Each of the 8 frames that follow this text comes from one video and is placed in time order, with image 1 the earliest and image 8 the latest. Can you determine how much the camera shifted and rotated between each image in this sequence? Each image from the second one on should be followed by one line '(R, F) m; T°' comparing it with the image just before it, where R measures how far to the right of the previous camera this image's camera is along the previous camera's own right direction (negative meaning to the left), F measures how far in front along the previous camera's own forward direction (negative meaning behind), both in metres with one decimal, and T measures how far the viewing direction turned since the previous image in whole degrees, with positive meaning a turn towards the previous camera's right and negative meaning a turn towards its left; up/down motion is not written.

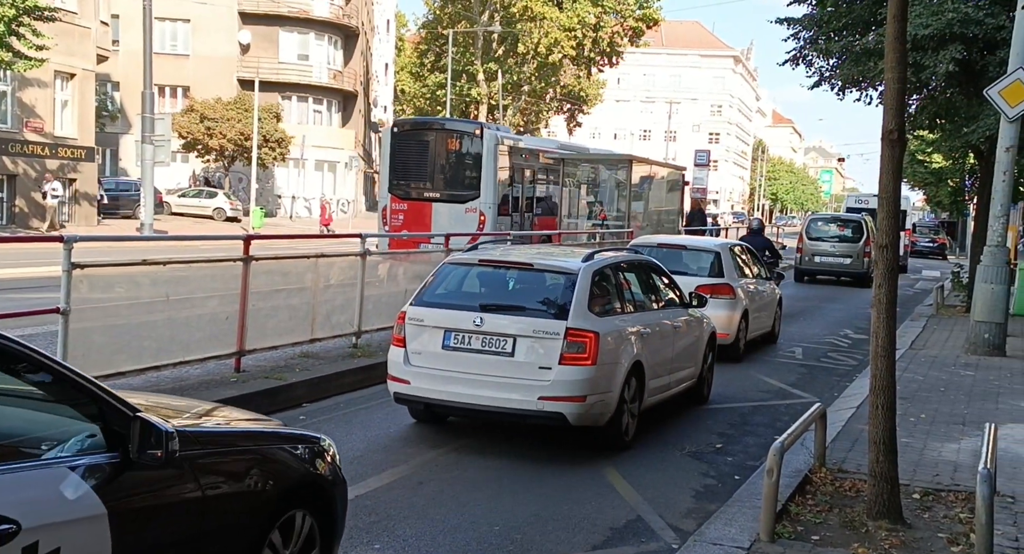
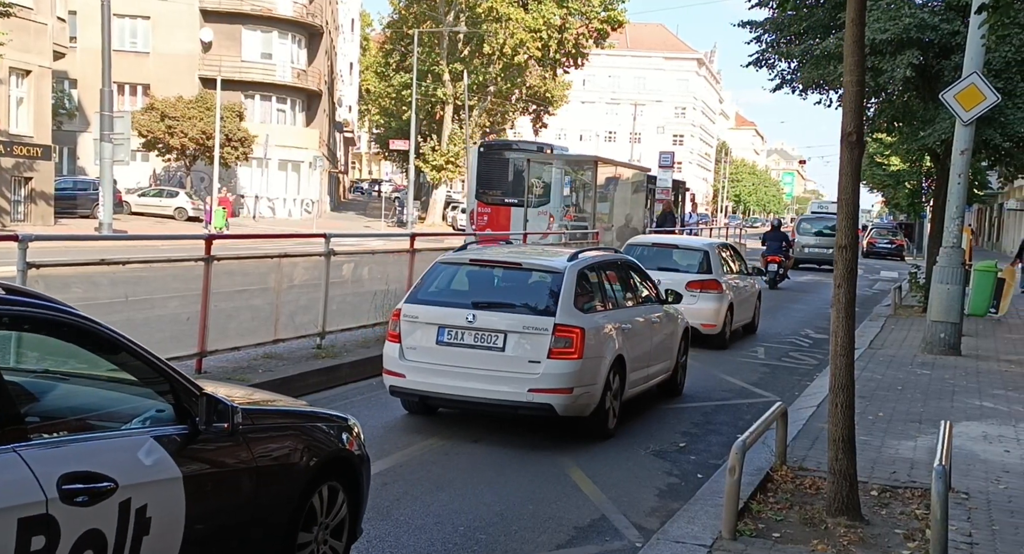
(0.0, -0.1) m; +2°
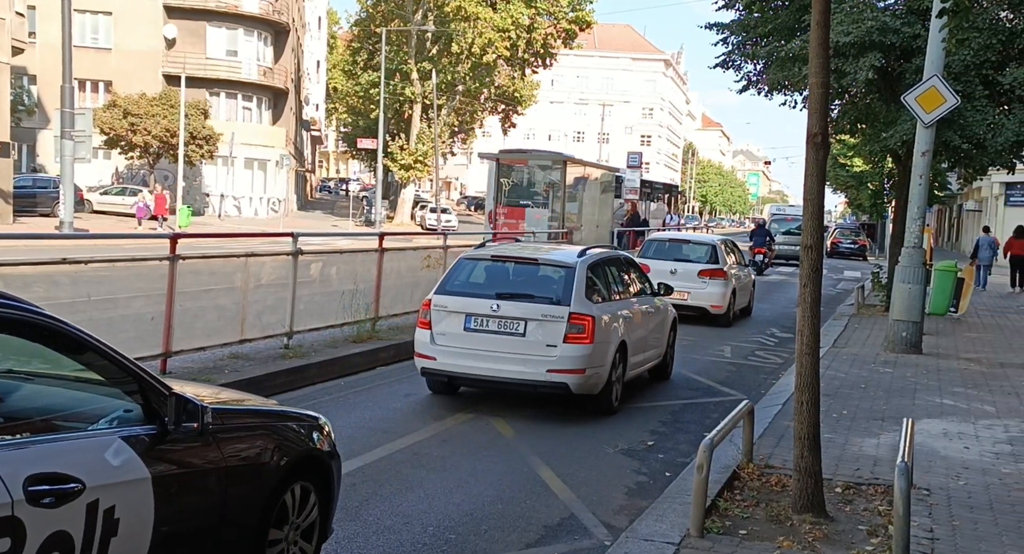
(0.0, 0.0) m; +2°
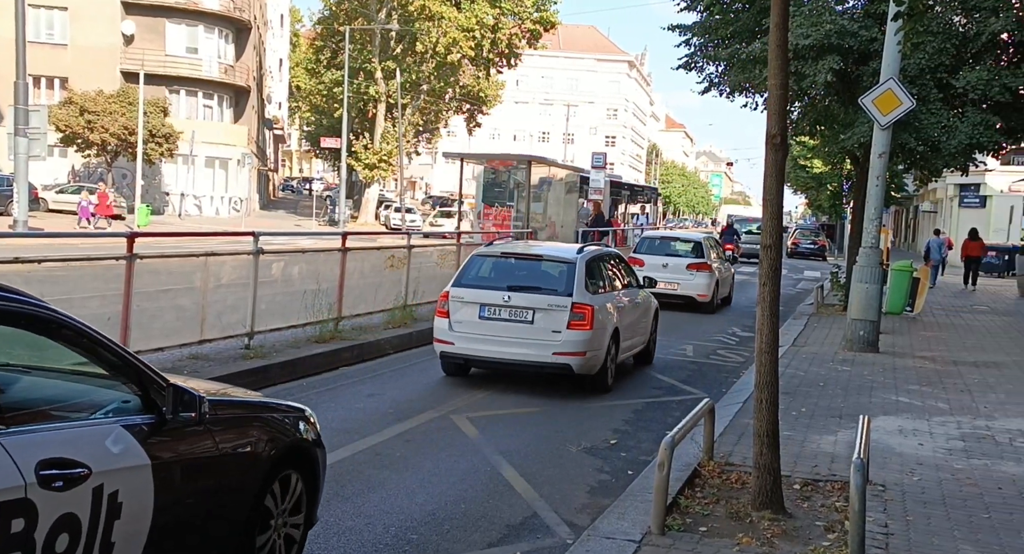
(0.0, 0.0) m; +2°
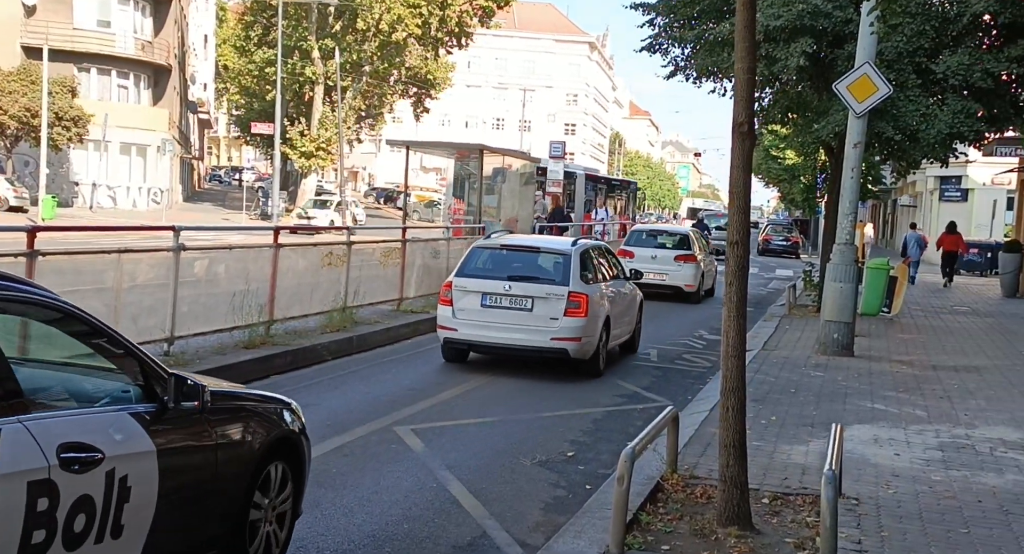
(+0.3, +0.7) m; +1°
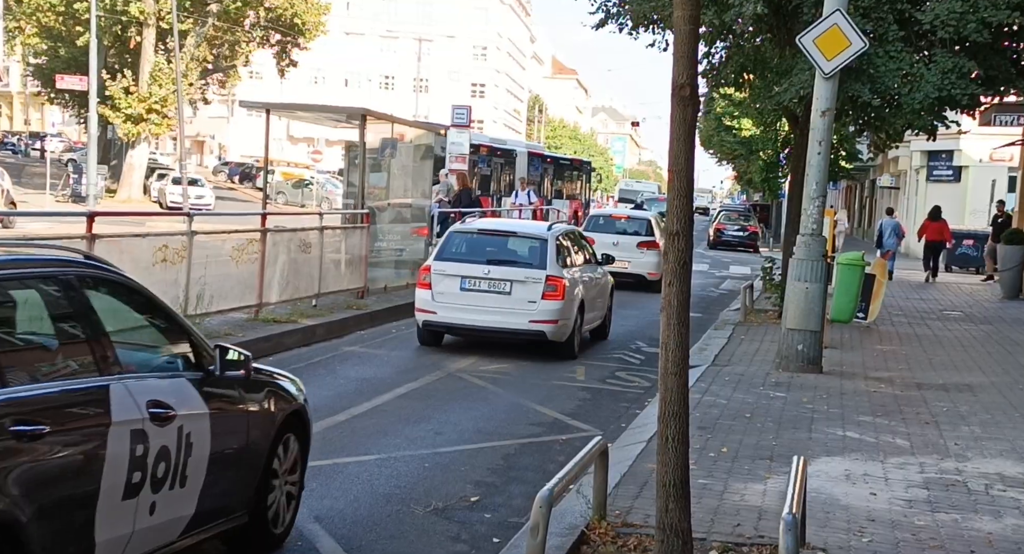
(+0.4, +1.8) m; +3°
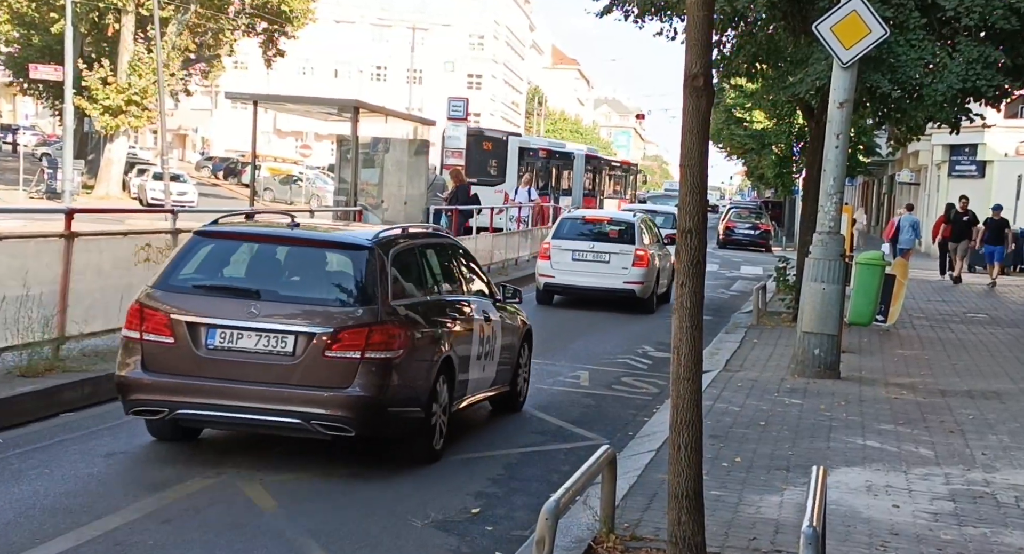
(0.0, +0.4) m; 0°
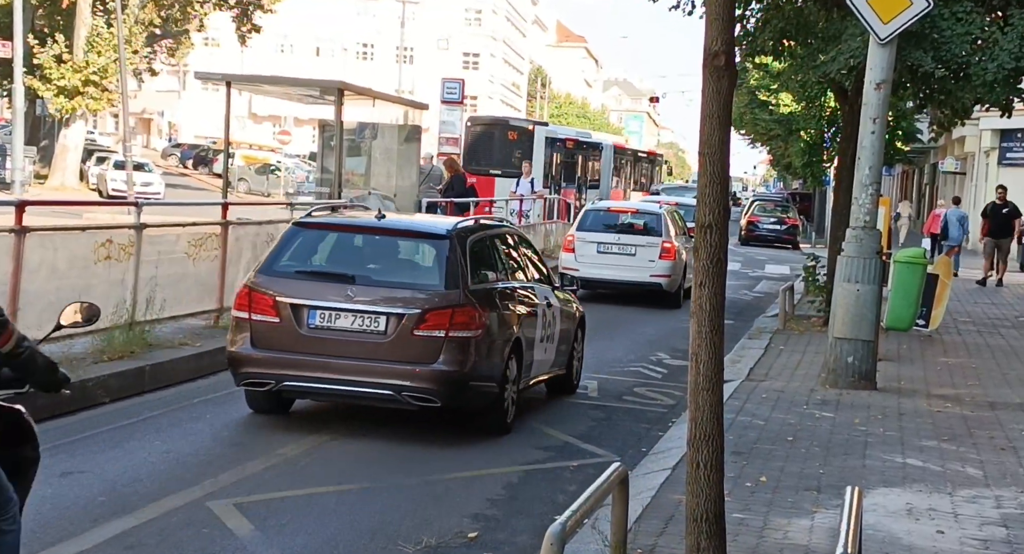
(+0.1, +0.7) m; -1°
